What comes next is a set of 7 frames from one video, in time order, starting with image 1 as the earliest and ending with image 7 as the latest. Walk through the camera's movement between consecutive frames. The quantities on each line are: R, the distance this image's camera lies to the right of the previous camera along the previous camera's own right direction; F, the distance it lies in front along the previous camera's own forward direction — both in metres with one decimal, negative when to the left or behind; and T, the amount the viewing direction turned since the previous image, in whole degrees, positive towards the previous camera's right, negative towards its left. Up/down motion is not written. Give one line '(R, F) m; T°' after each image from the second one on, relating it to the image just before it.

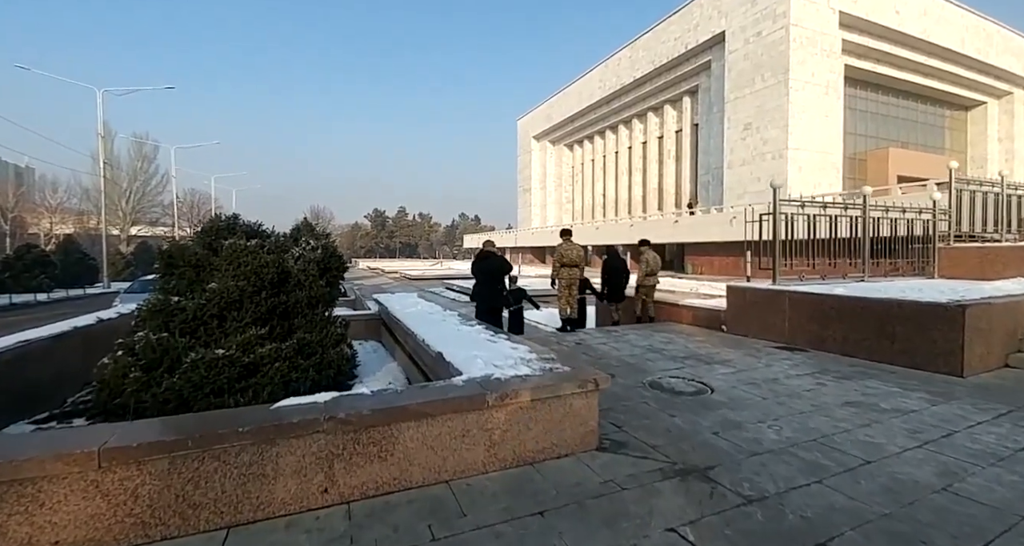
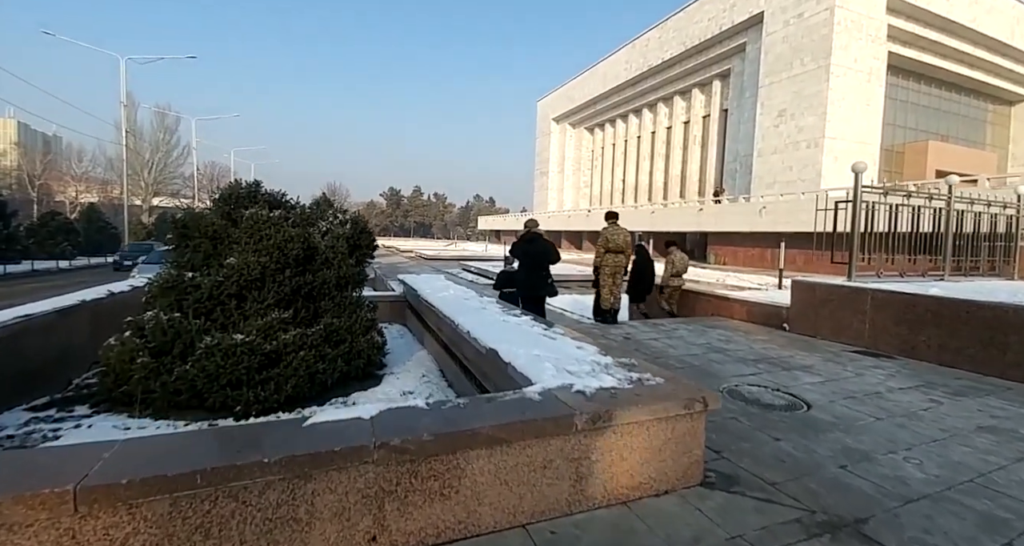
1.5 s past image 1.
(-0.4, +0.6) m; -1°
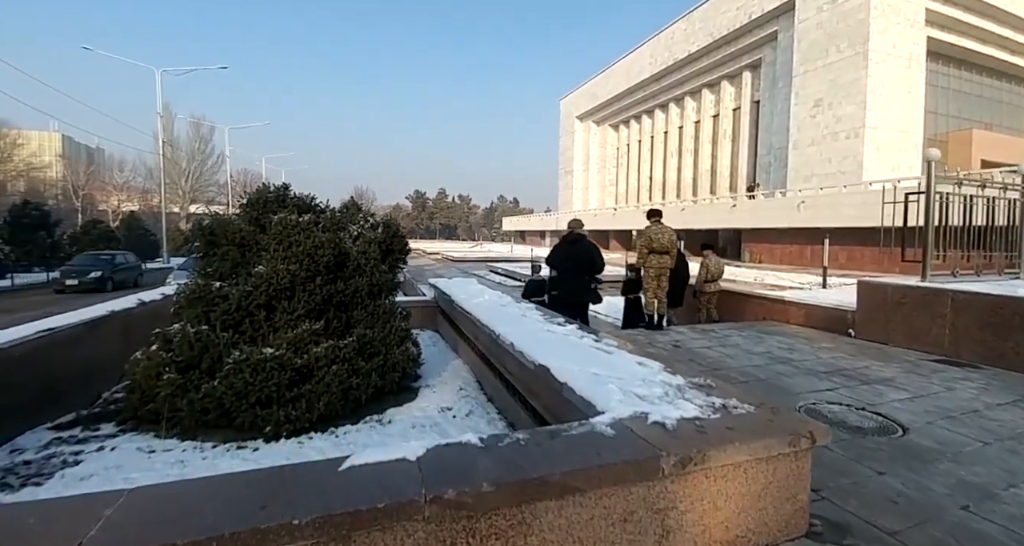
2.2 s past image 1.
(-0.2, +0.3) m; -3°
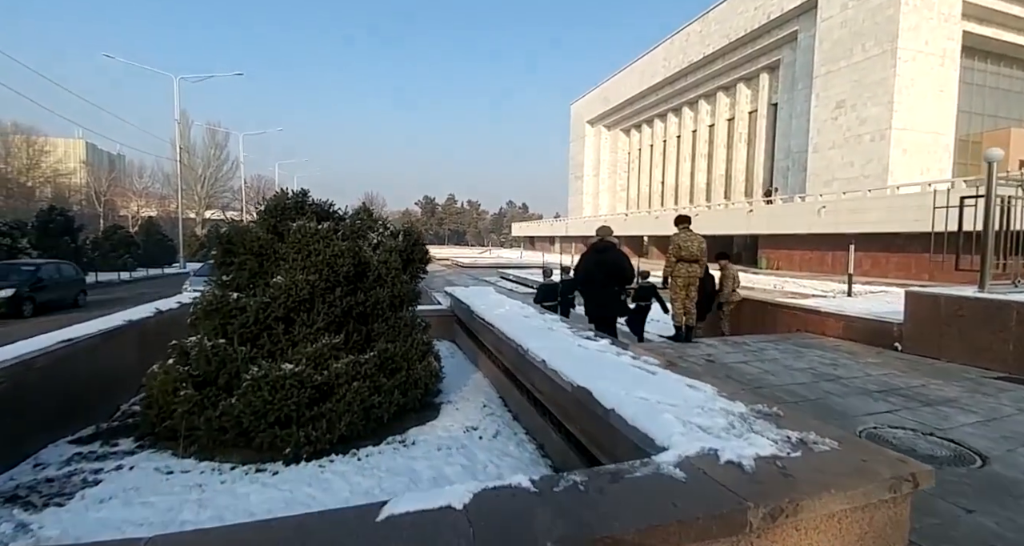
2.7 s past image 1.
(-0.1, +0.2) m; -1°
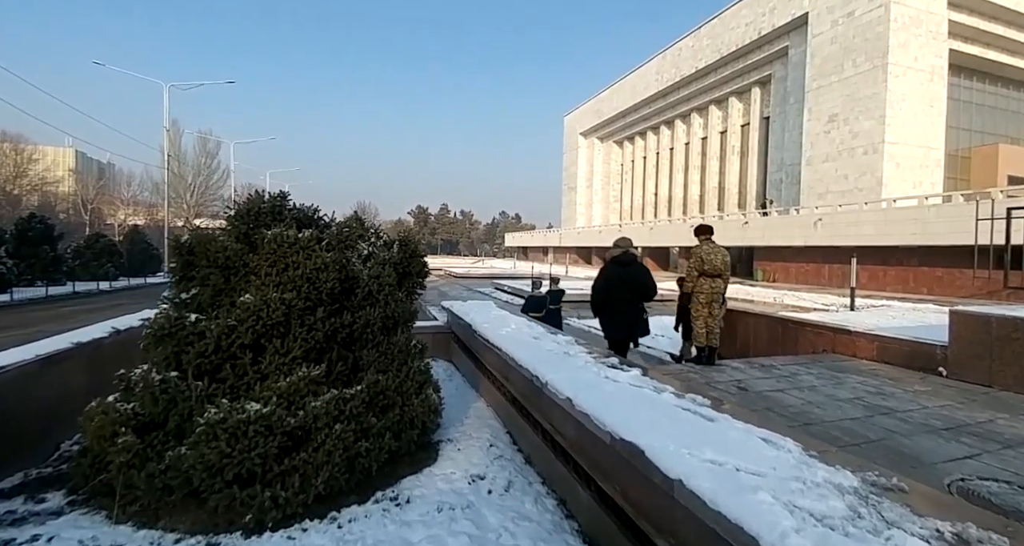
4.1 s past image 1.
(-0.1, +0.6) m; +1°
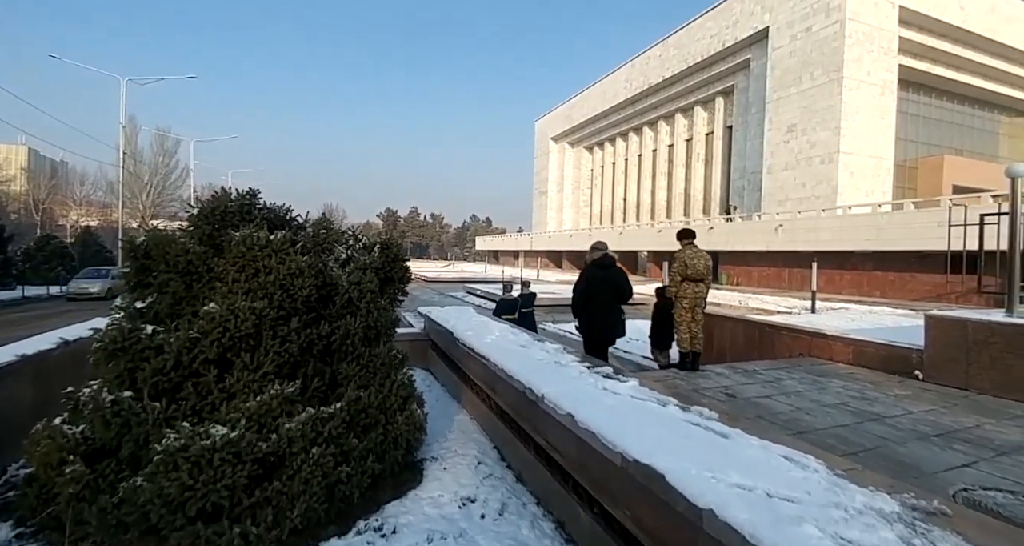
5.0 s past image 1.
(-0.1, +0.2) m; +4°
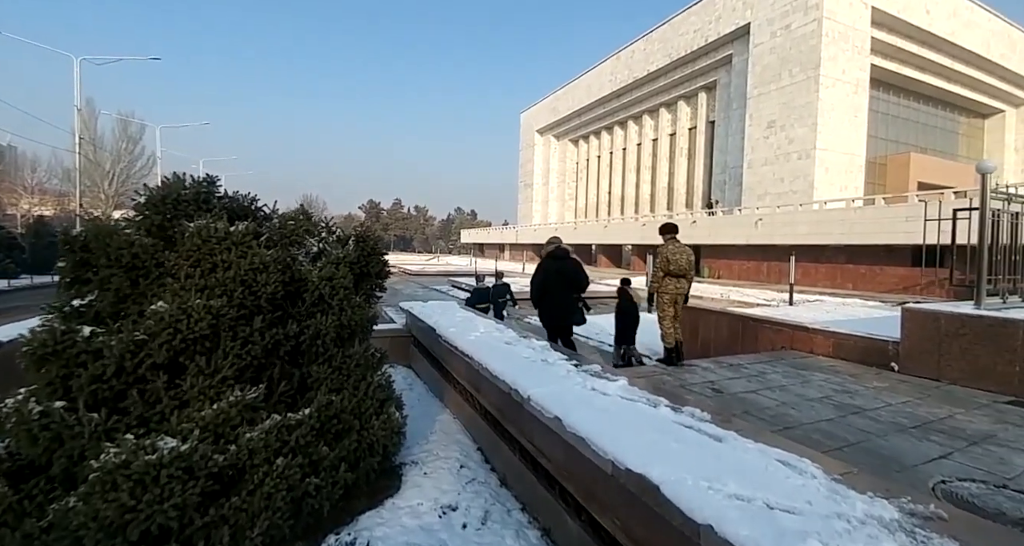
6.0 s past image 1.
(0.0, +0.2) m; +2°
